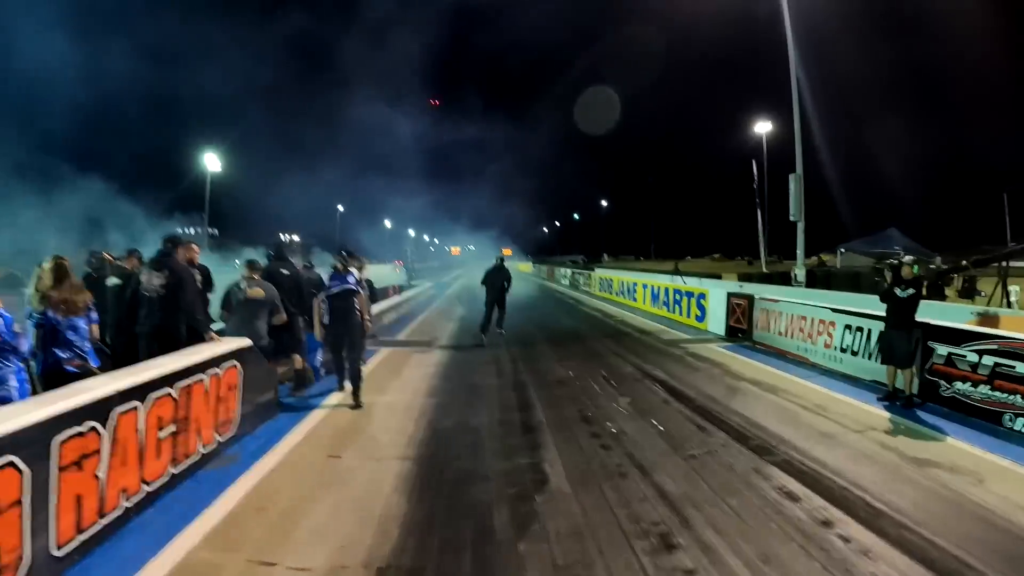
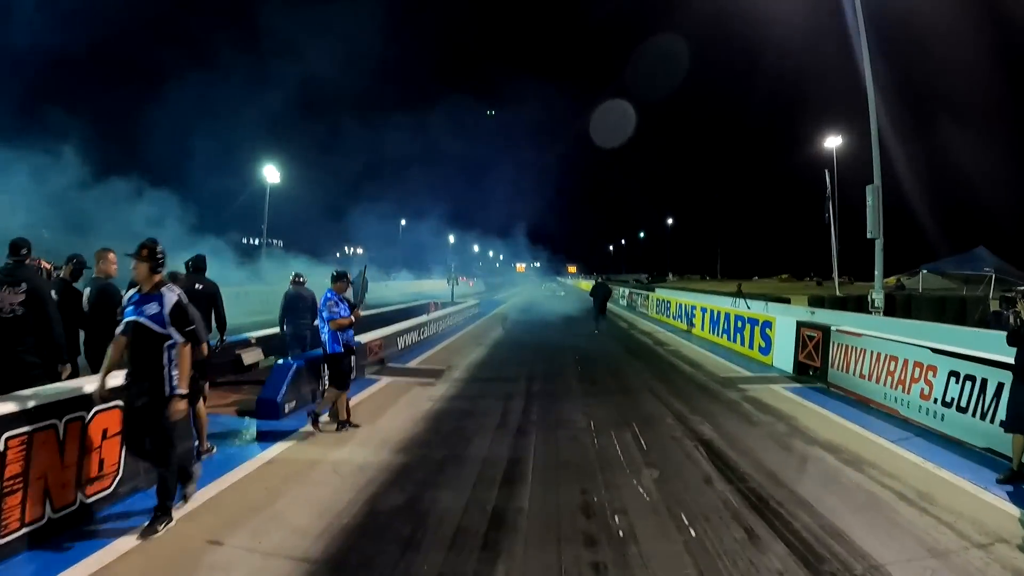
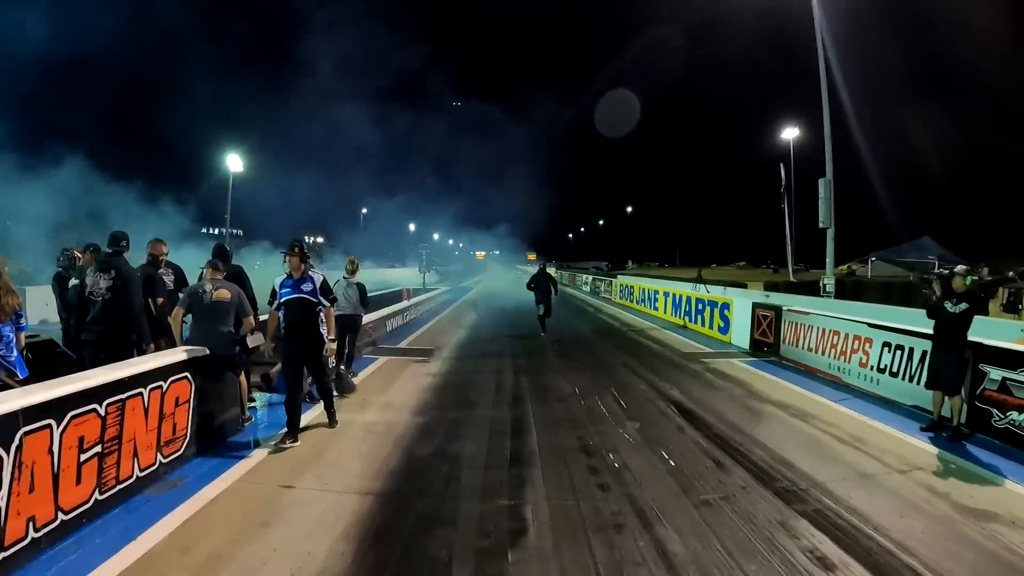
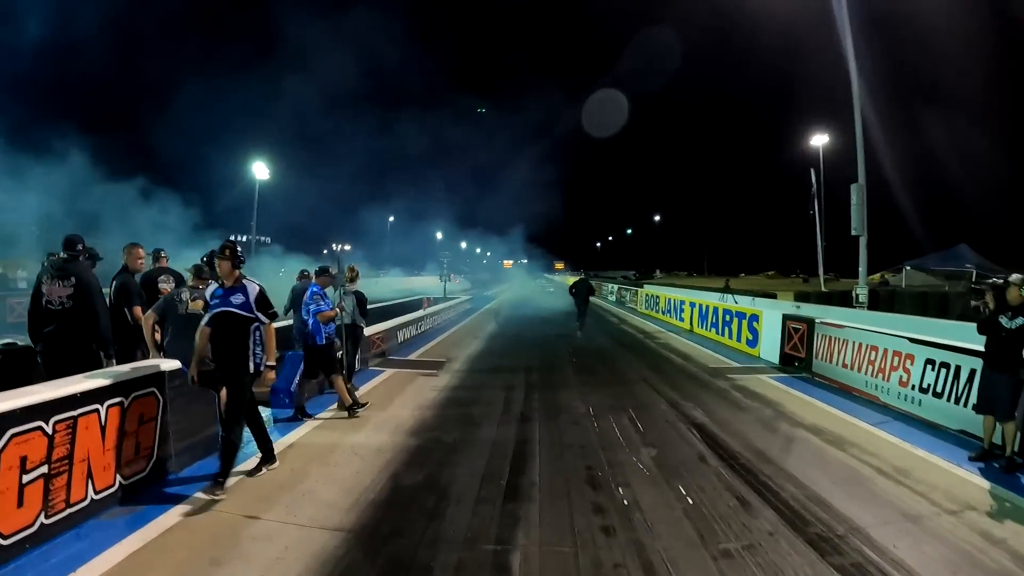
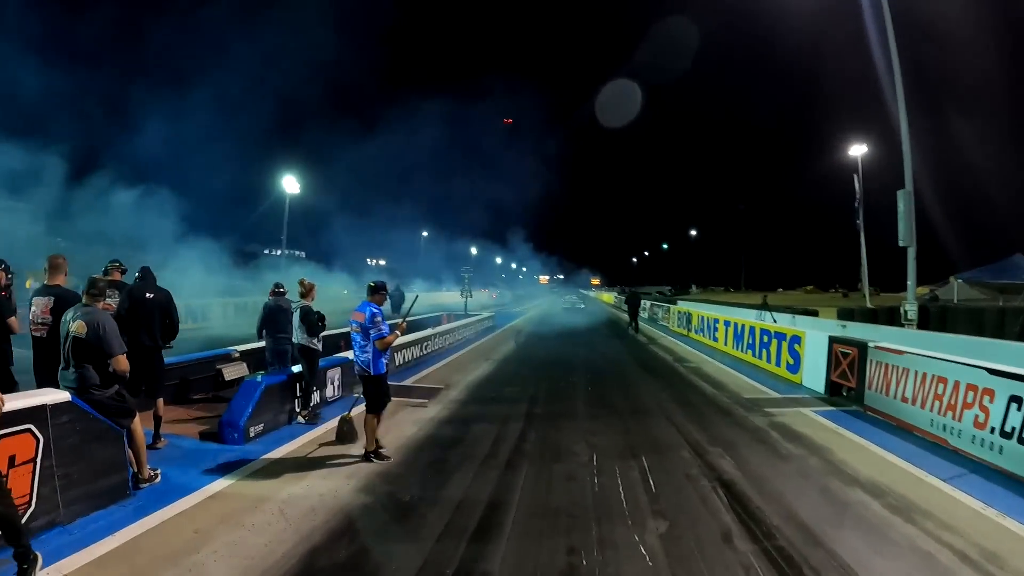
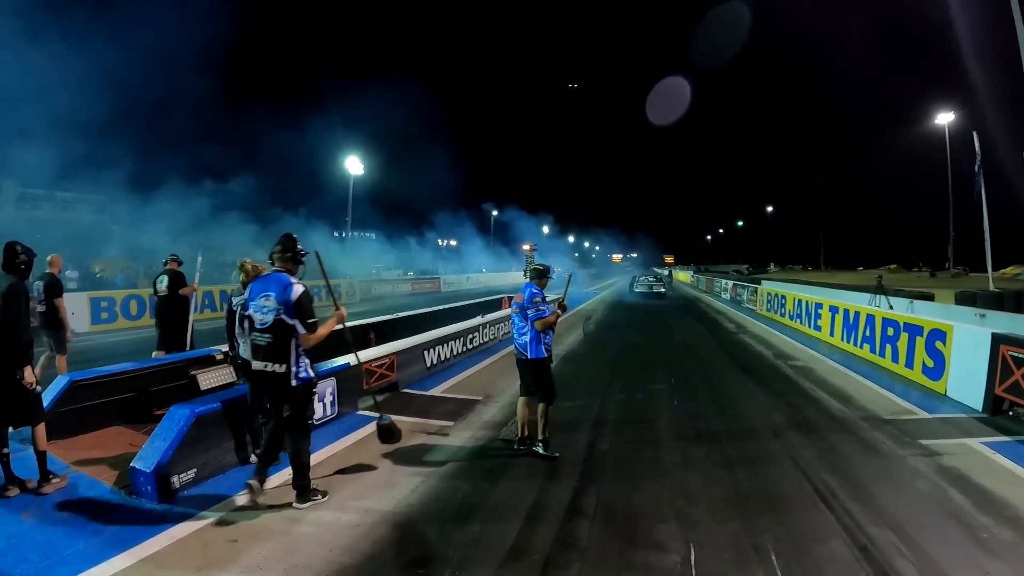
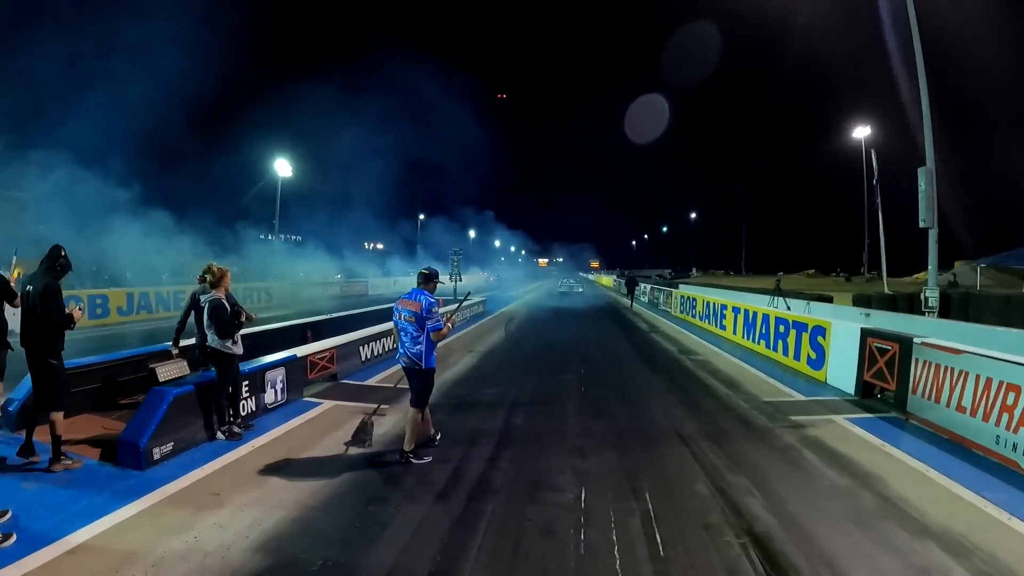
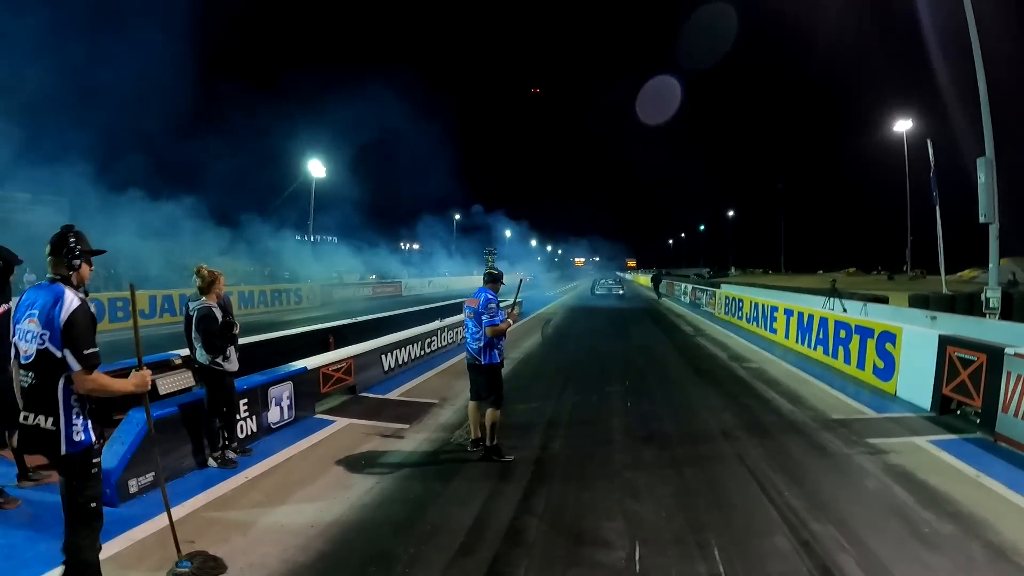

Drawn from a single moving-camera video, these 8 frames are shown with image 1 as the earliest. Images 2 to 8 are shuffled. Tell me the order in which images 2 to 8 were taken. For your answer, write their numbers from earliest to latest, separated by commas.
3, 4, 2, 5, 7, 8, 6
